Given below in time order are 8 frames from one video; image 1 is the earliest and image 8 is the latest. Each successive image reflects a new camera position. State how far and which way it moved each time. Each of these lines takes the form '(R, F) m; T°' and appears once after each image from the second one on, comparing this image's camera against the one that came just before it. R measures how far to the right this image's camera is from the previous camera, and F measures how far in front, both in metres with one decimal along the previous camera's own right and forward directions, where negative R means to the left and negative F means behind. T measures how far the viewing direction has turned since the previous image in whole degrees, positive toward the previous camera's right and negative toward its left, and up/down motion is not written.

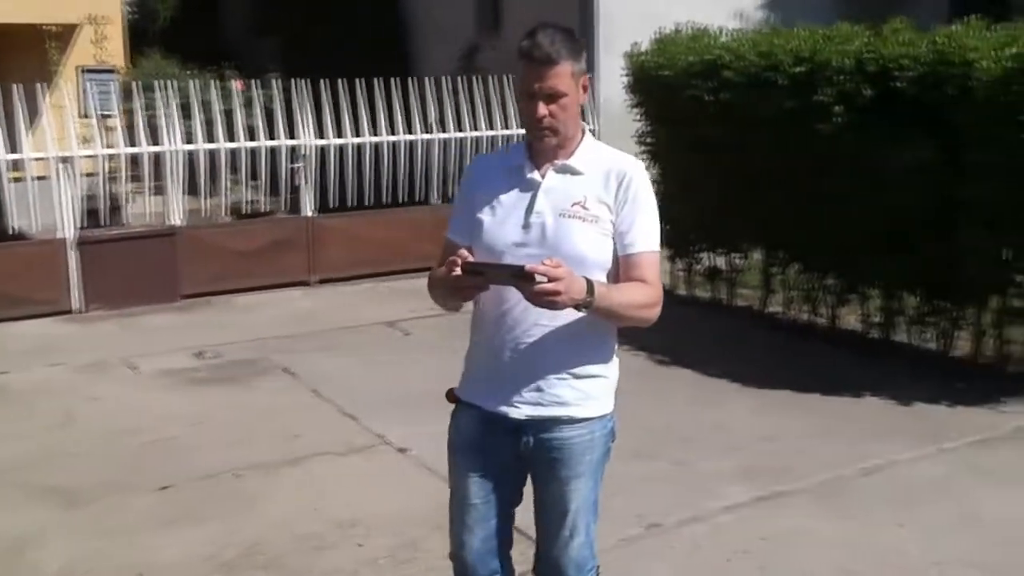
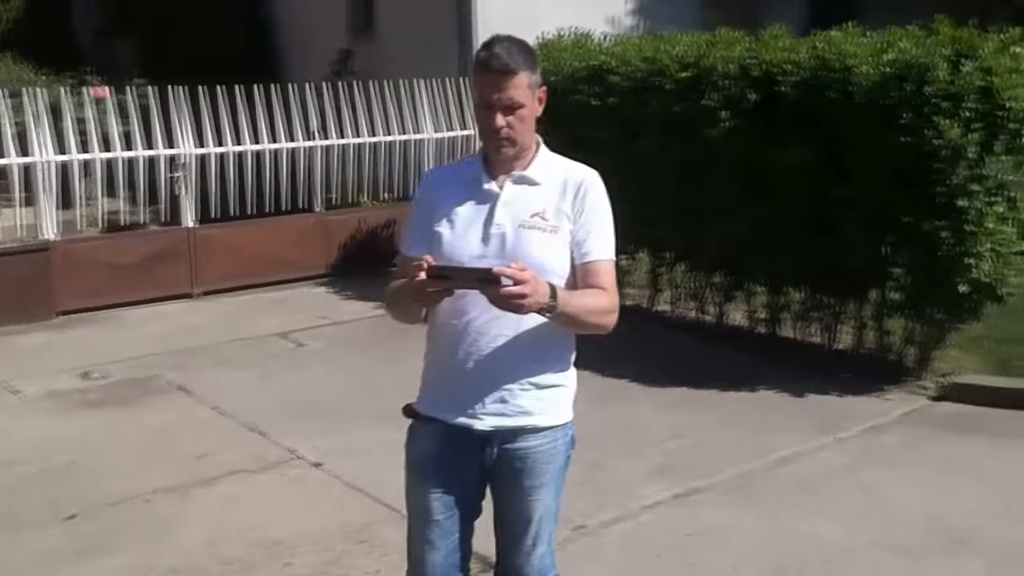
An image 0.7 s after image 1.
(-0.3, 0.0) m; +7°
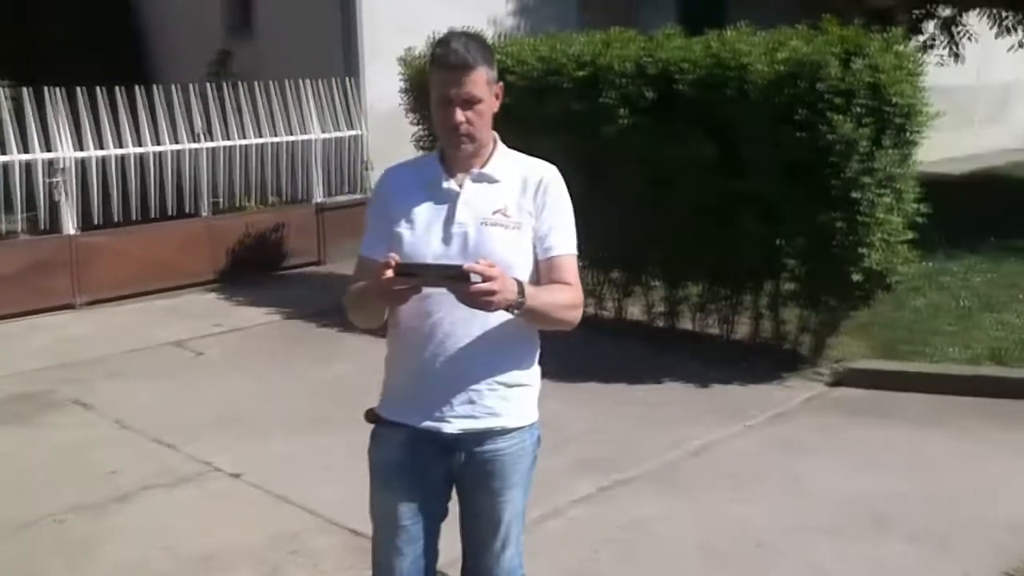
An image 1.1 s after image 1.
(-0.3, 0.0) m; +7°
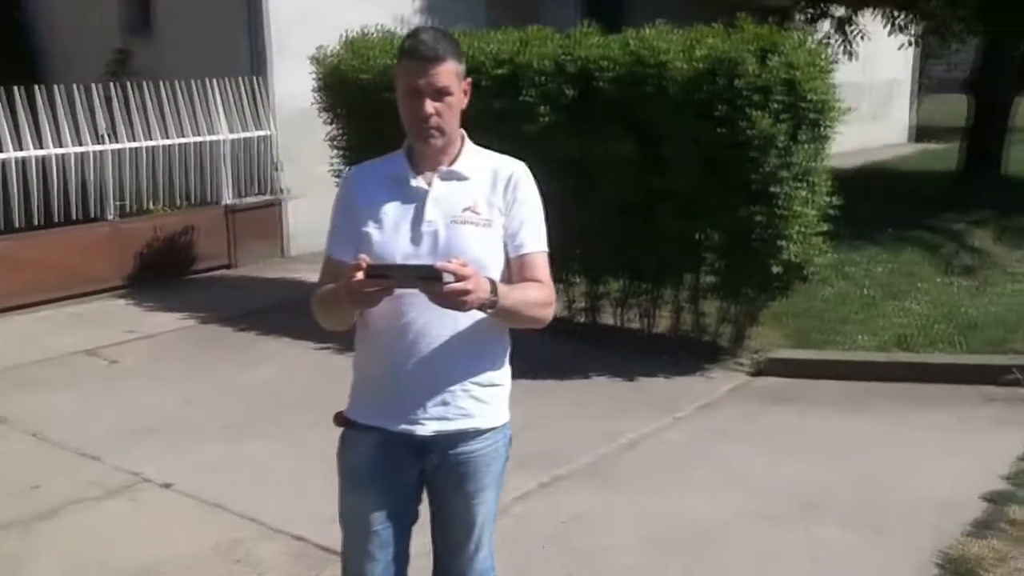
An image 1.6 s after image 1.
(-0.2, 0.0) m; +5°
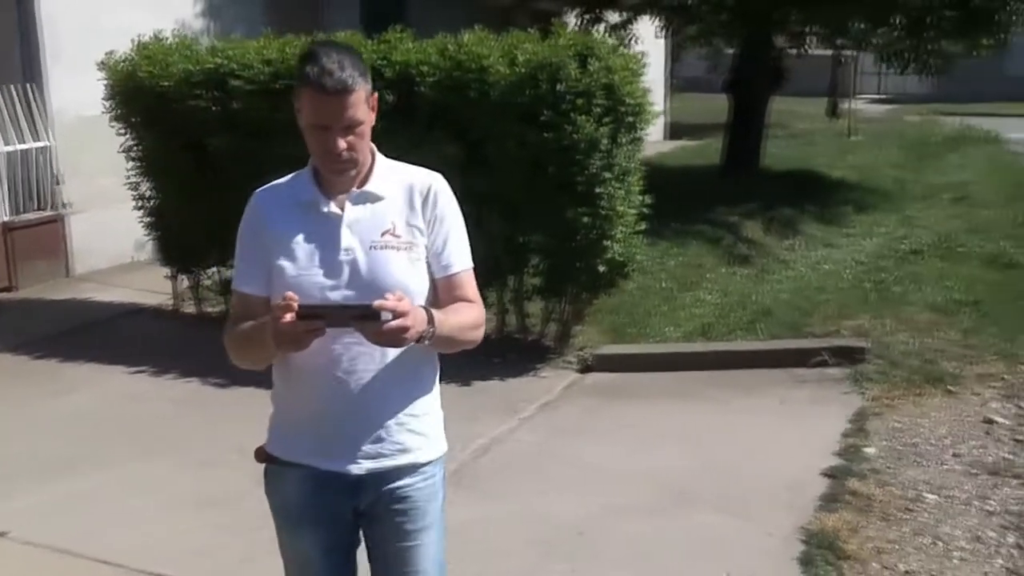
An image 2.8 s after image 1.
(-0.5, +0.1) m; +12°
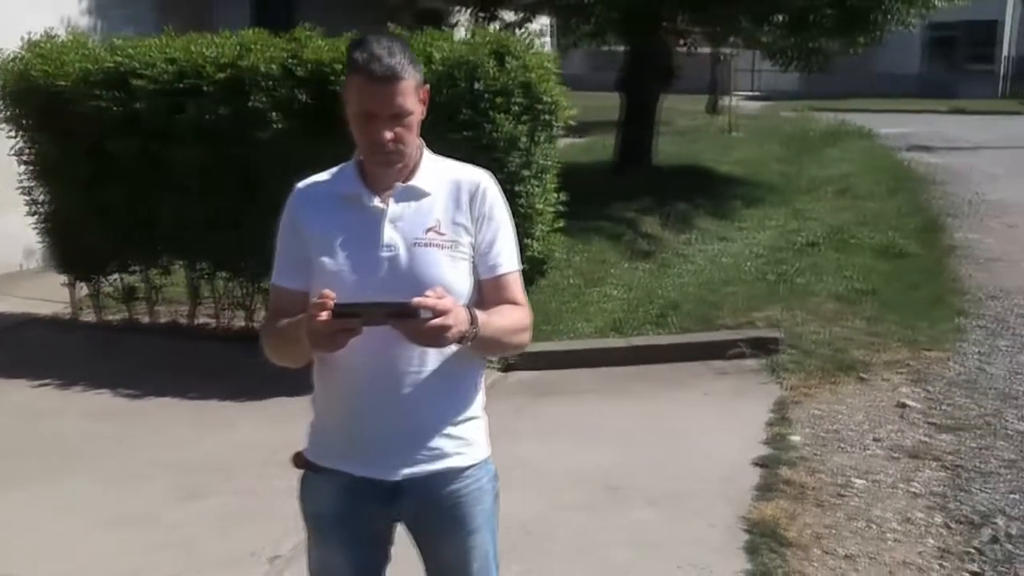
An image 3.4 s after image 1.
(-0.2, 0.0) m; +6°
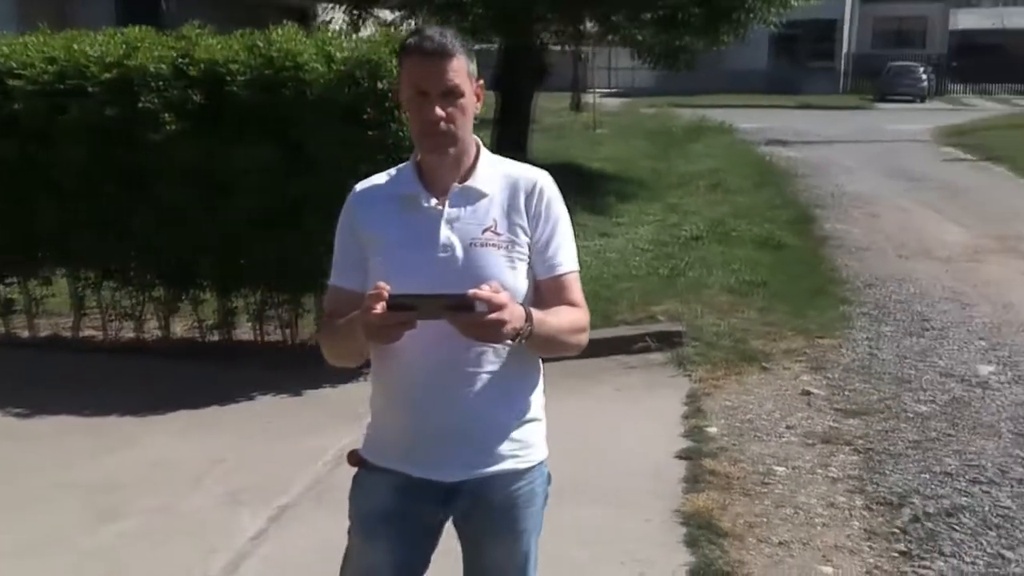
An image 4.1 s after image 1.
(-0.3, +0.1) m; +7°
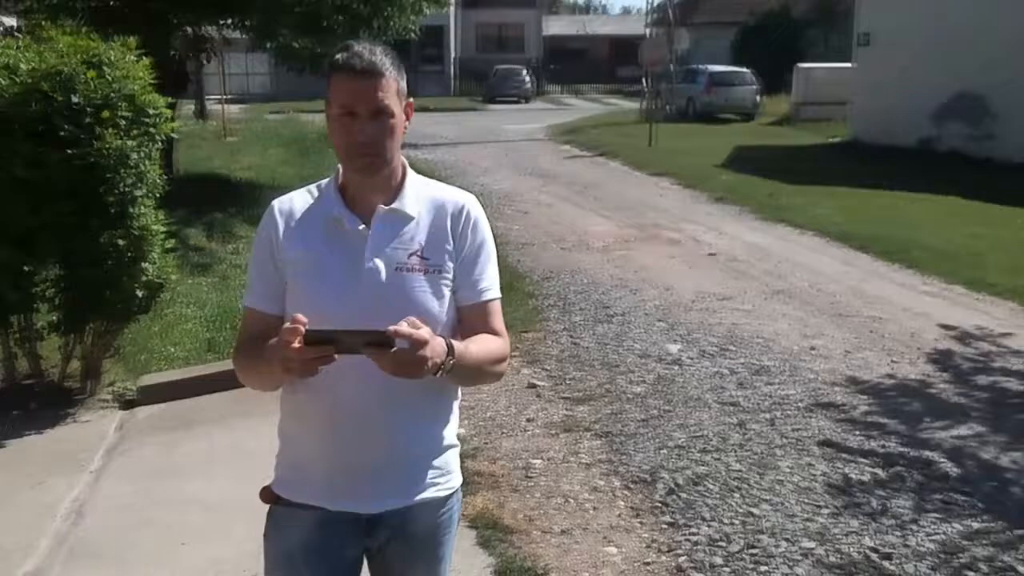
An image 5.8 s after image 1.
(-0.6, +0.1) m; +19°
